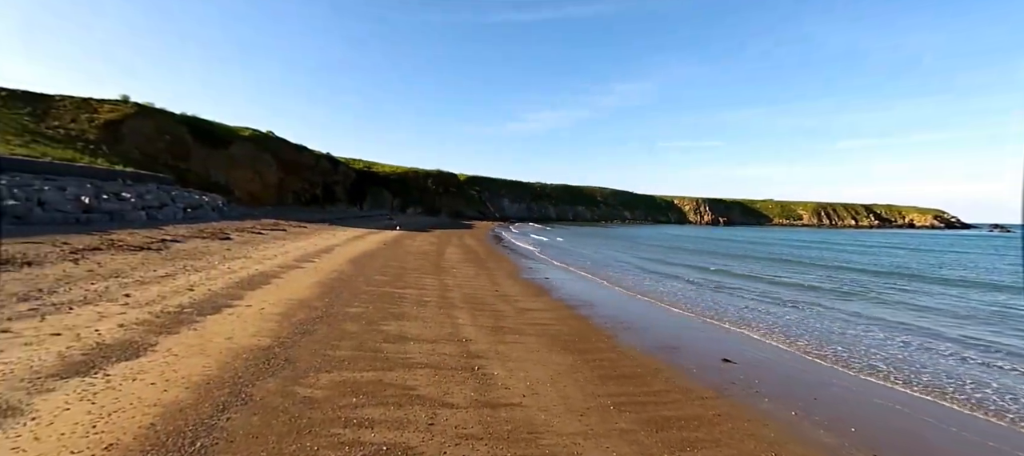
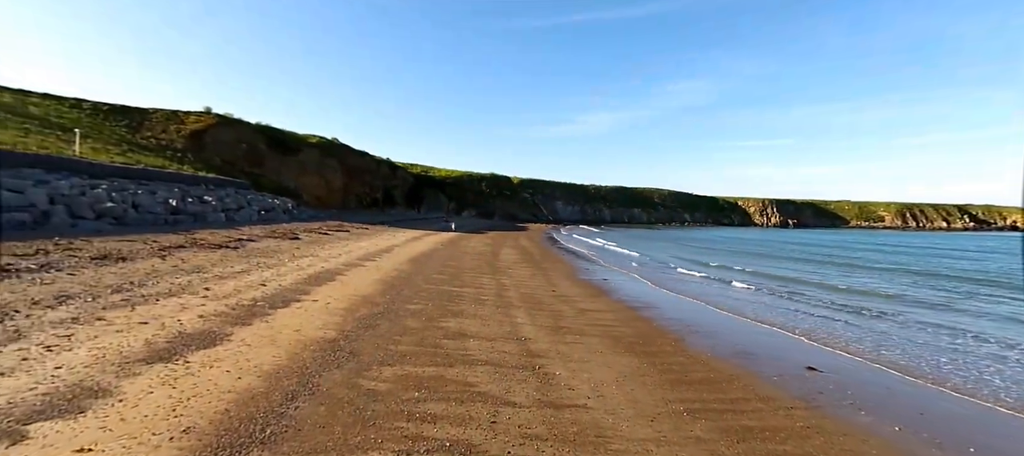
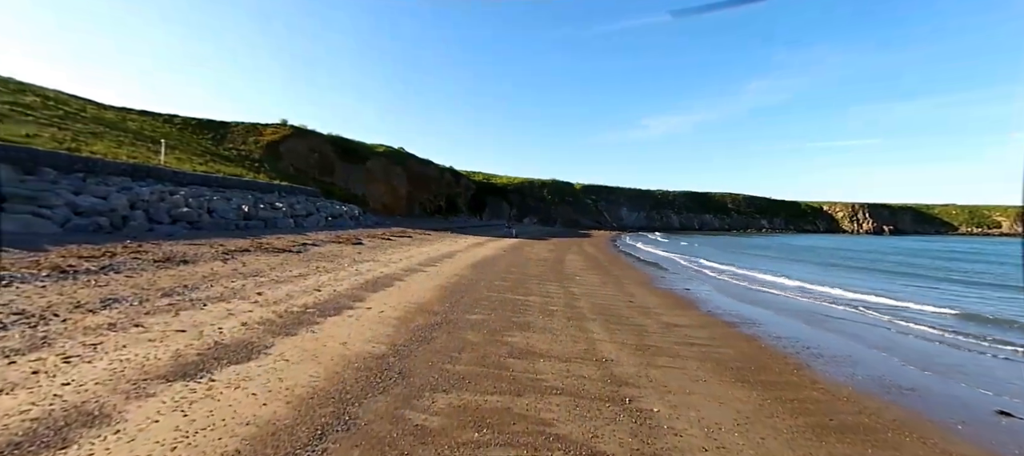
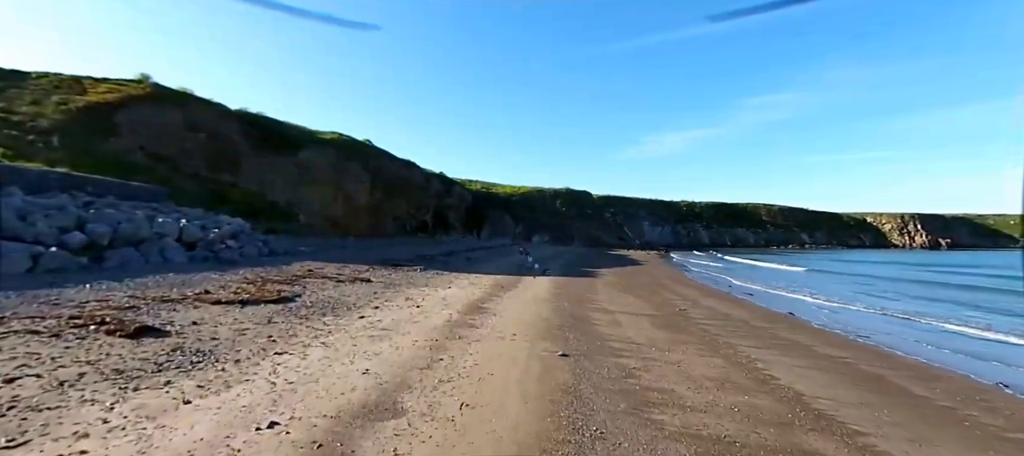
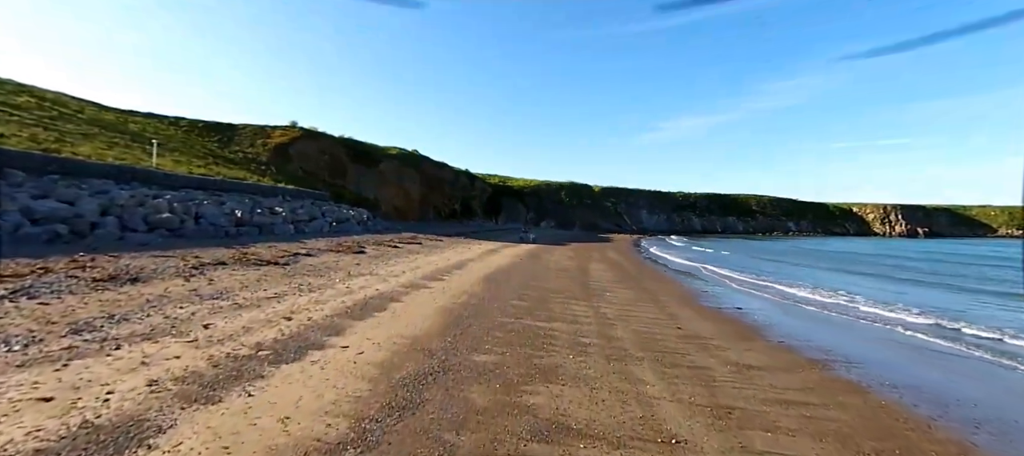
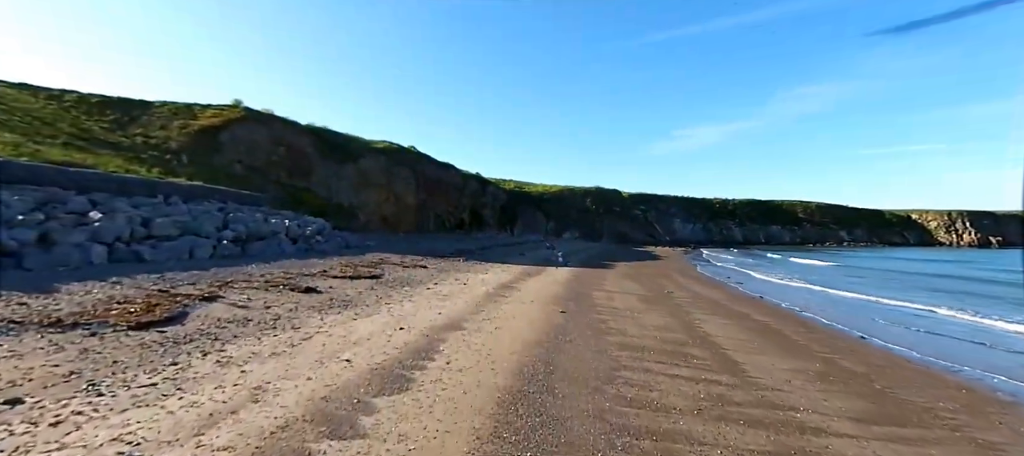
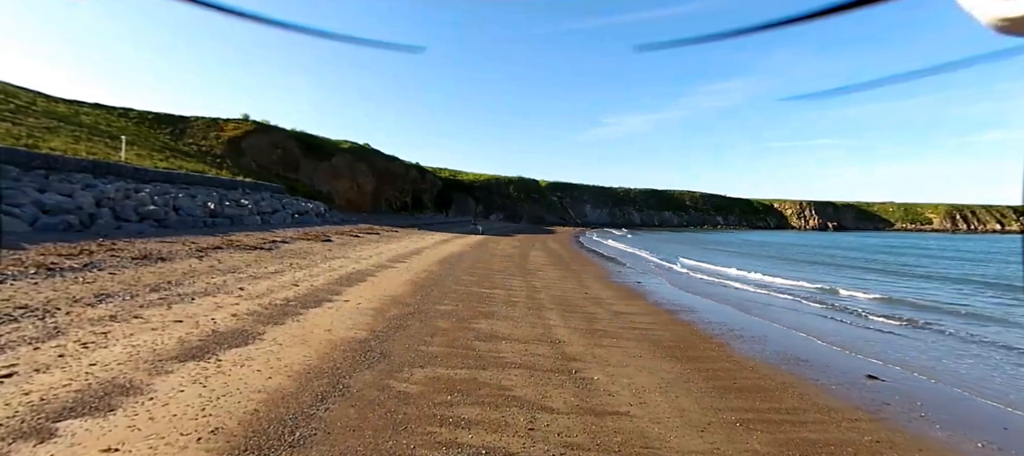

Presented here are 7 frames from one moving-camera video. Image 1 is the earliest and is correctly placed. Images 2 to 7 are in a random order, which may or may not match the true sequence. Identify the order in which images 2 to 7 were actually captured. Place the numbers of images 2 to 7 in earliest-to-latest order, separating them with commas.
2, 7, 3, 5, 6, 4
